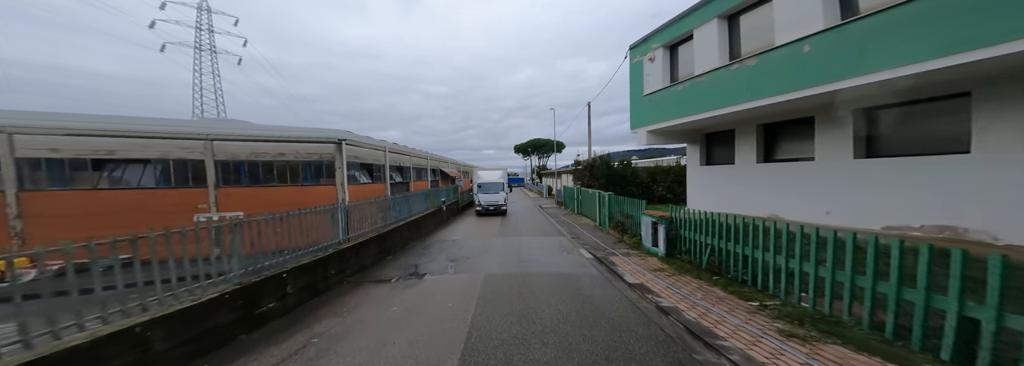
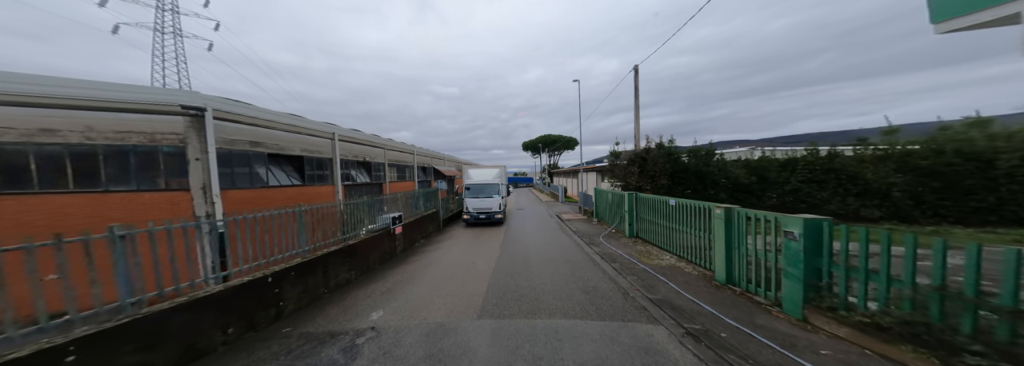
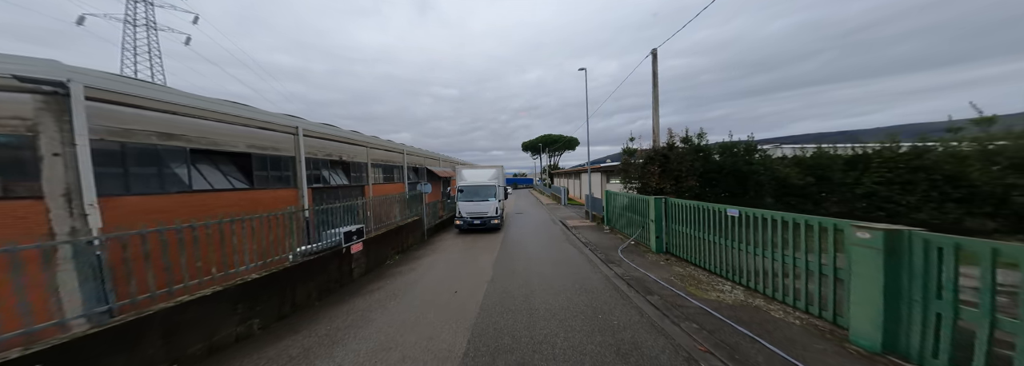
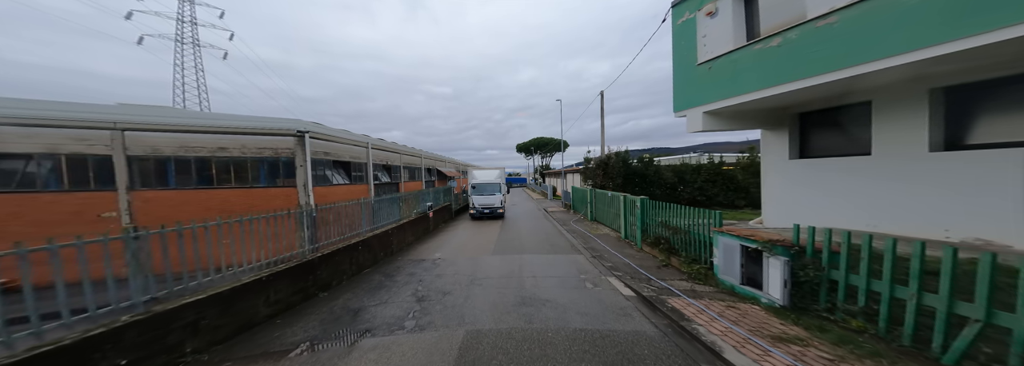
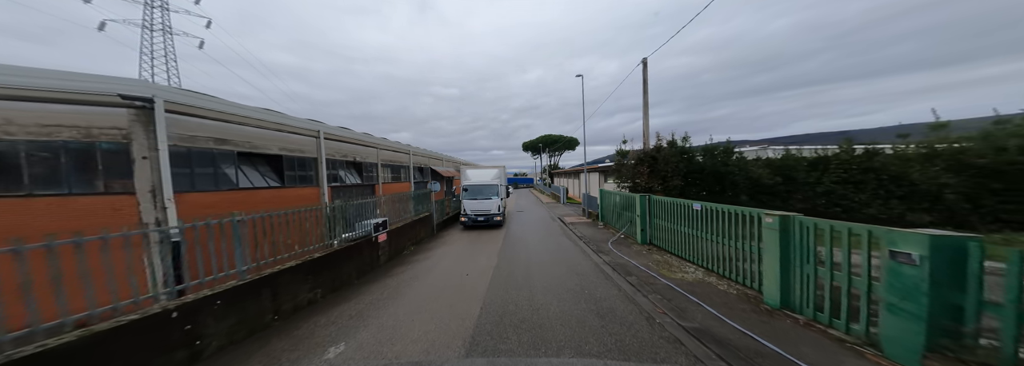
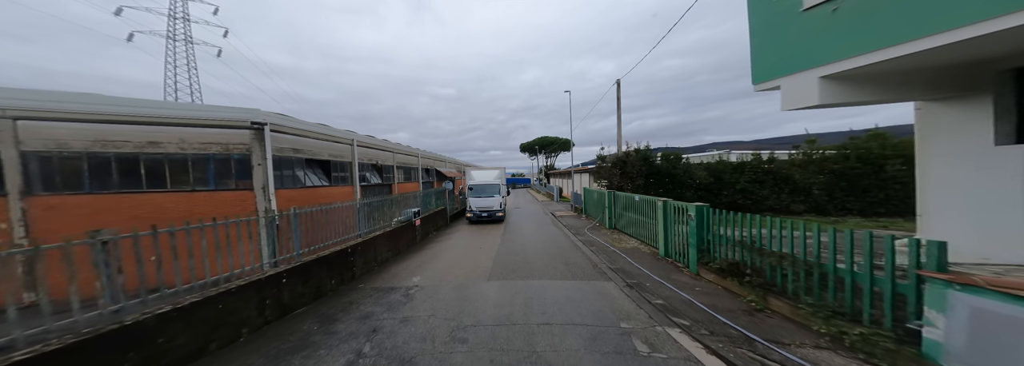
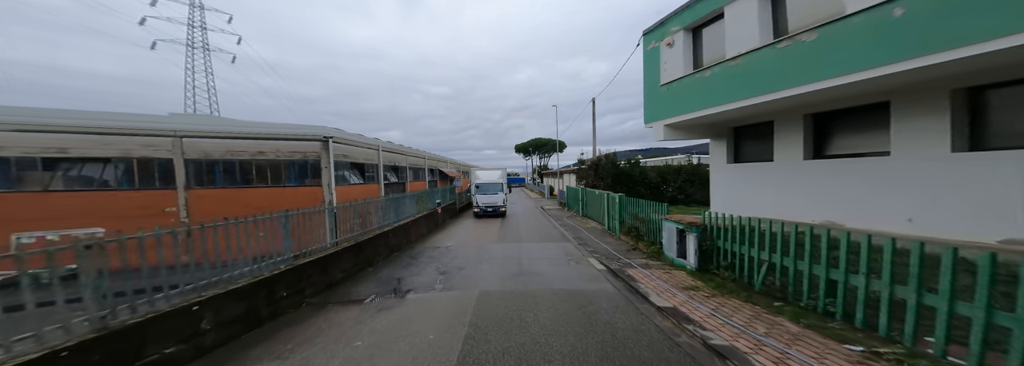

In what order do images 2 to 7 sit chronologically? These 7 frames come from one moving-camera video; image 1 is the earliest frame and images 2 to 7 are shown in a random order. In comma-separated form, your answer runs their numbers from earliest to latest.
7, 4, 6, 2, 5, 3
